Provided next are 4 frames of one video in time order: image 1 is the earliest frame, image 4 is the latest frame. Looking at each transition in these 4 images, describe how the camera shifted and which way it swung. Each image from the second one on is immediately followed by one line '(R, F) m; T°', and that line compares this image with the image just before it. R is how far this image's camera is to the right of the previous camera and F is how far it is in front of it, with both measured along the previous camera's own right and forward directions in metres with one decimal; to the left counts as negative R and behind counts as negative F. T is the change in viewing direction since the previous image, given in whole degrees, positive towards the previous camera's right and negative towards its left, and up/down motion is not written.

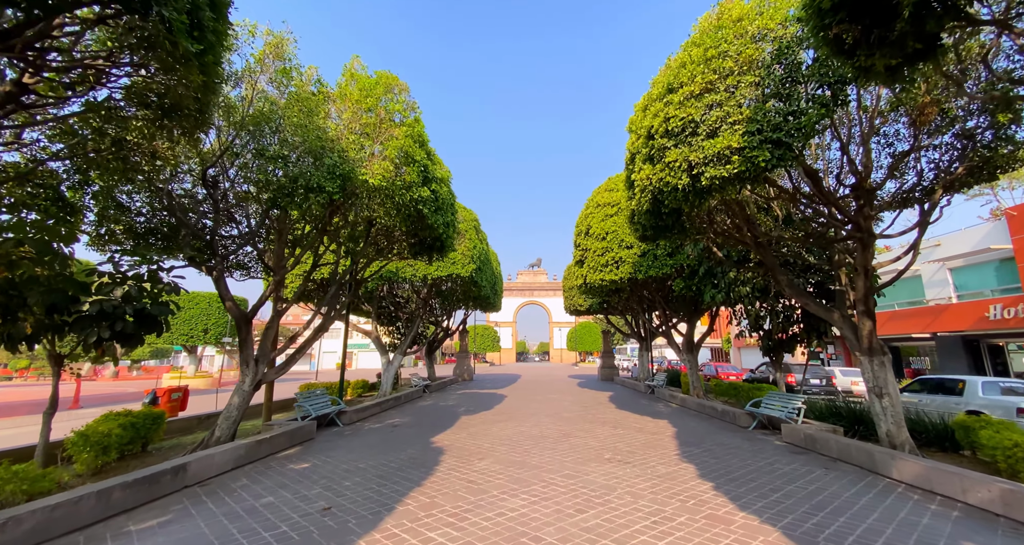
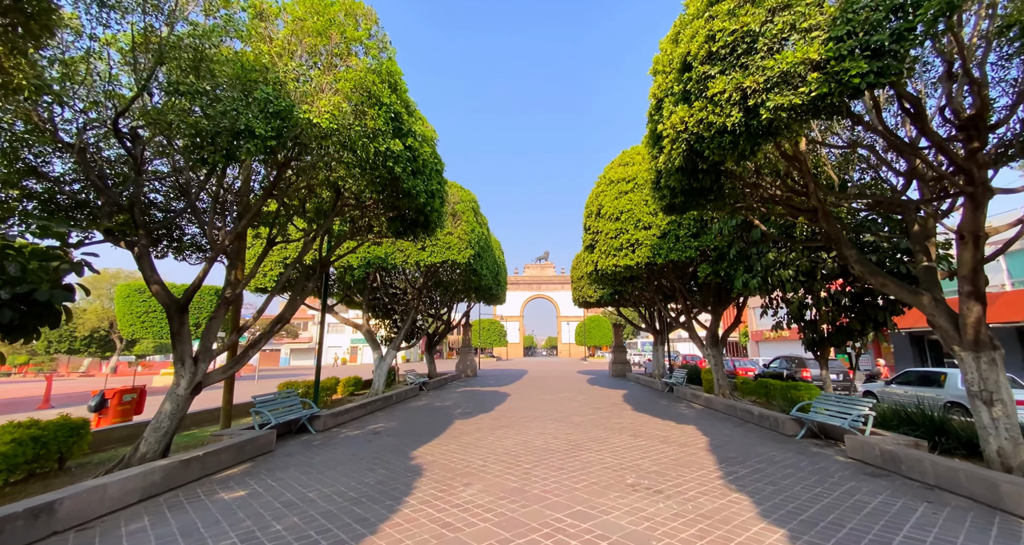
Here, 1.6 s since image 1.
(+0.2, +1.4) m; -1°
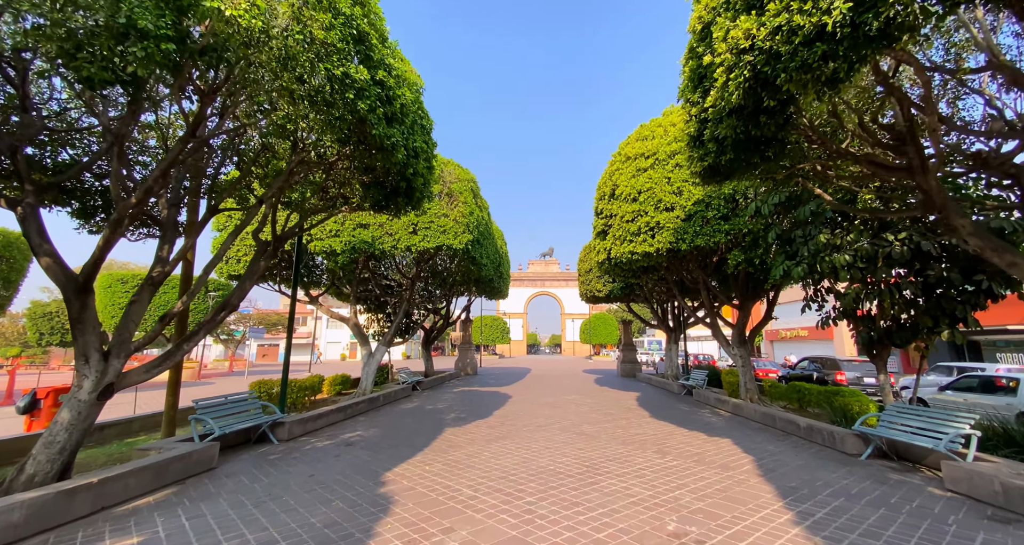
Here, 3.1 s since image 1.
(0.0, +1.3) m; -1°
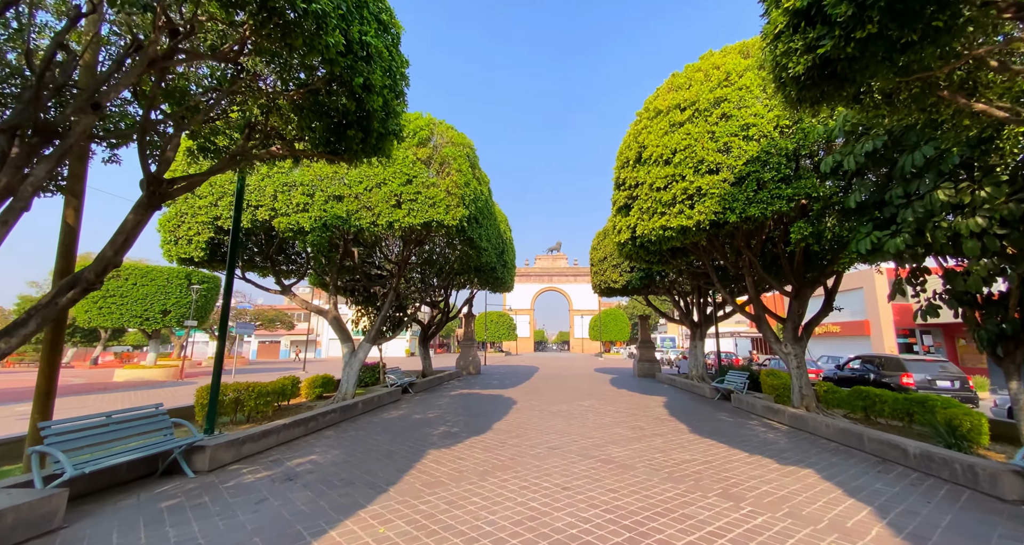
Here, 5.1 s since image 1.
(+0.1, +1.8) m; -1°
